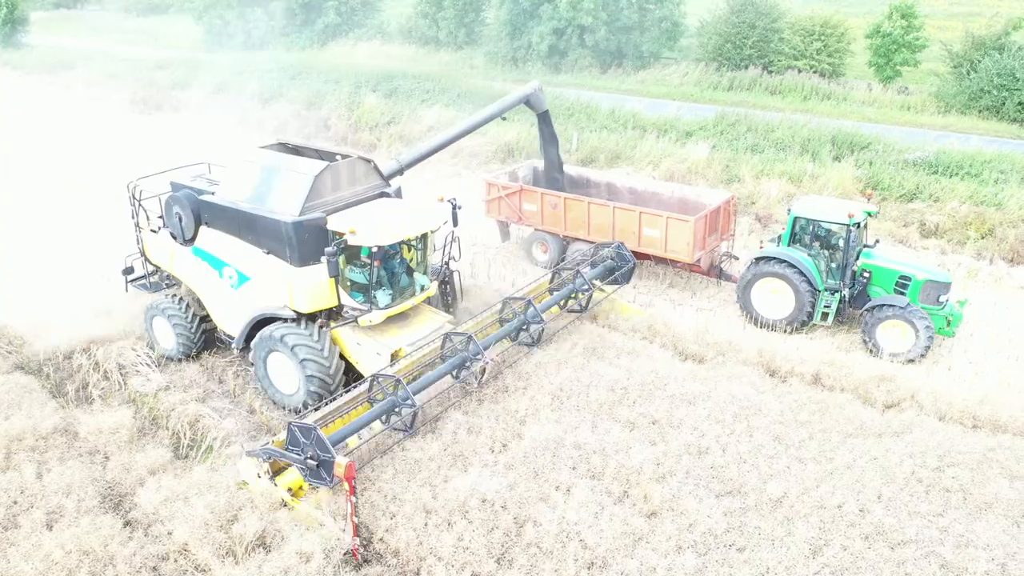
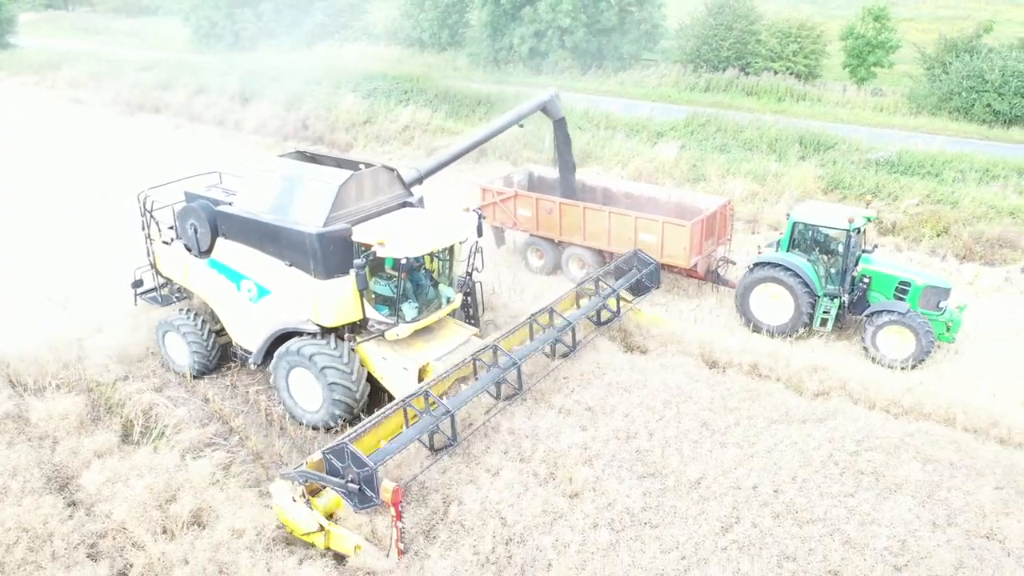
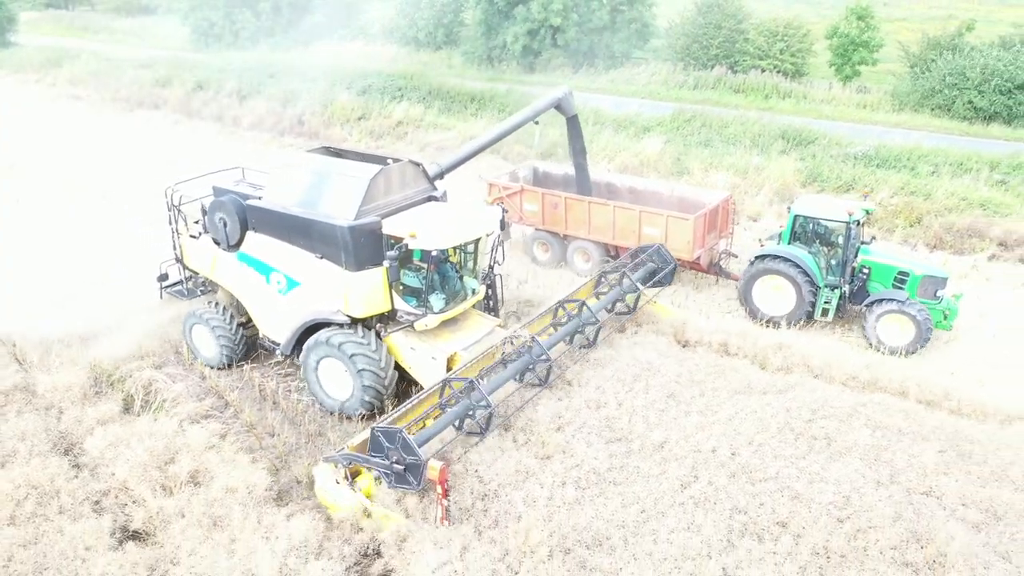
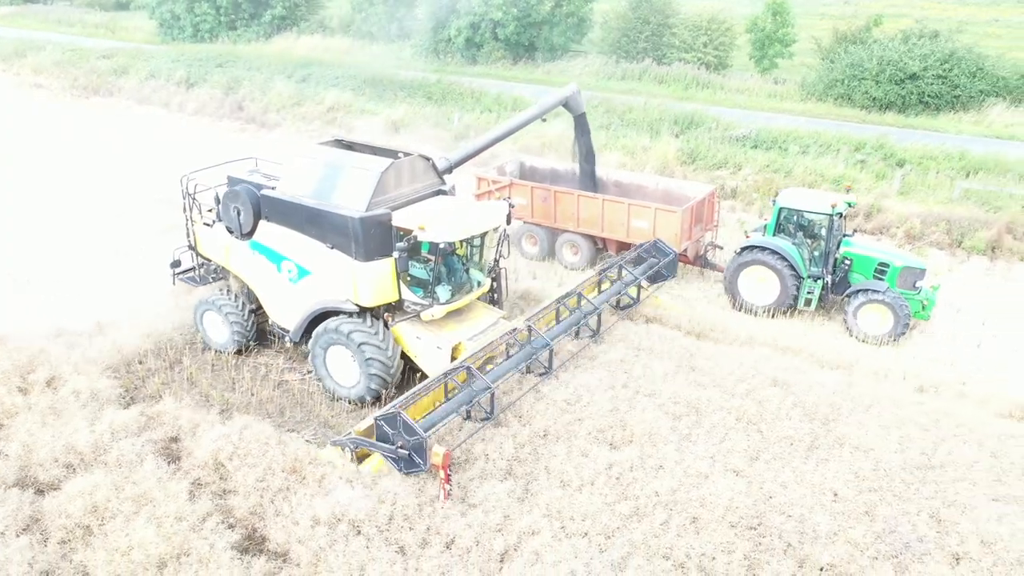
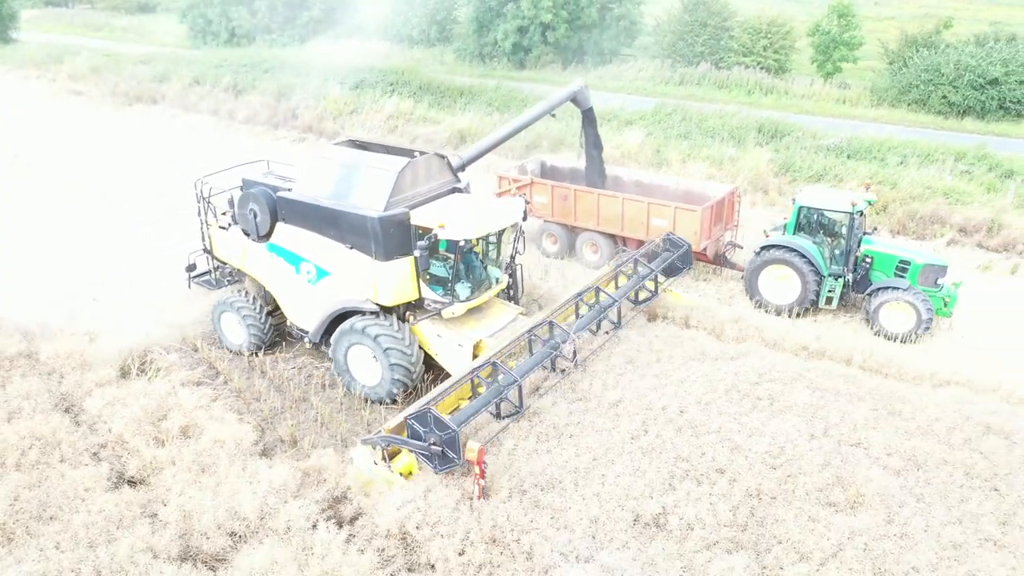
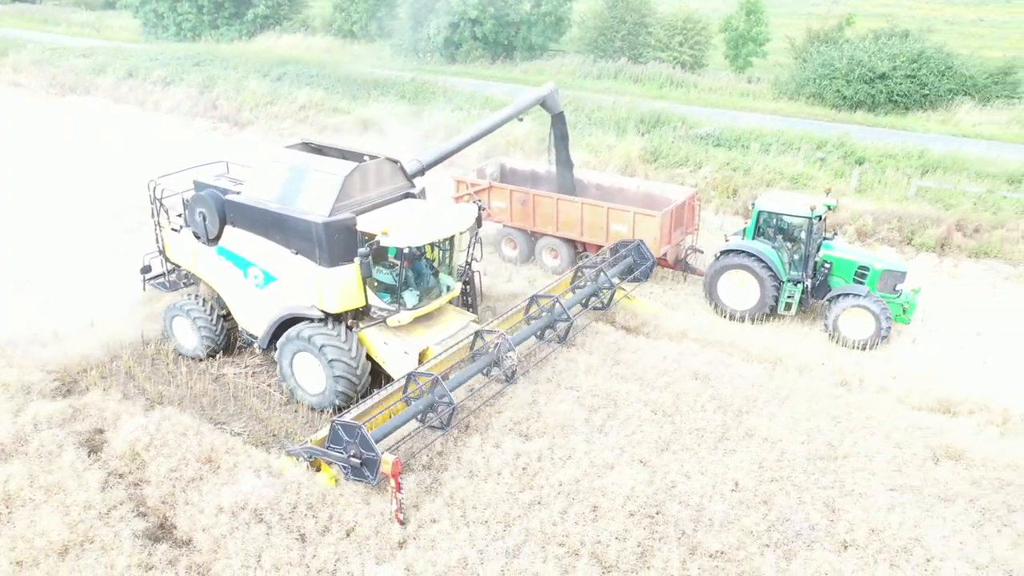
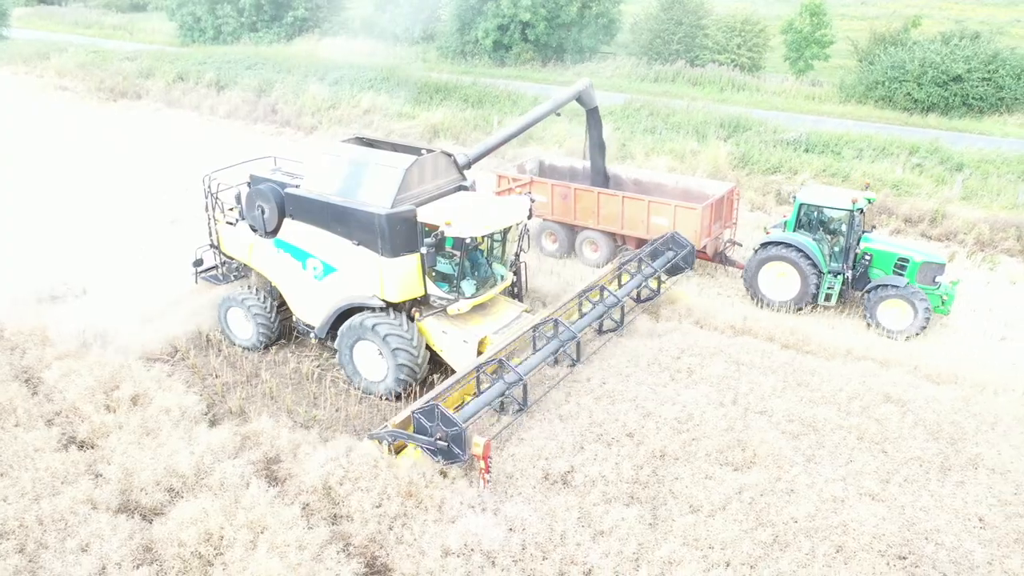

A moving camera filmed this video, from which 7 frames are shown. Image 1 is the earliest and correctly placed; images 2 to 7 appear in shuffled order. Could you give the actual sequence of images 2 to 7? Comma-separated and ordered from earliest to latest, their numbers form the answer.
2, 3, 5, 7, 4, 6
